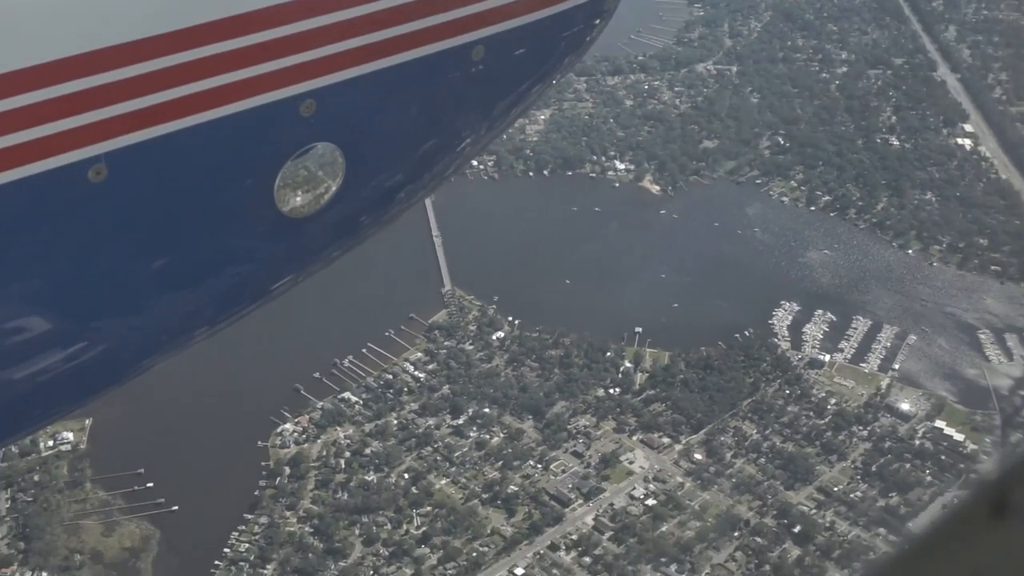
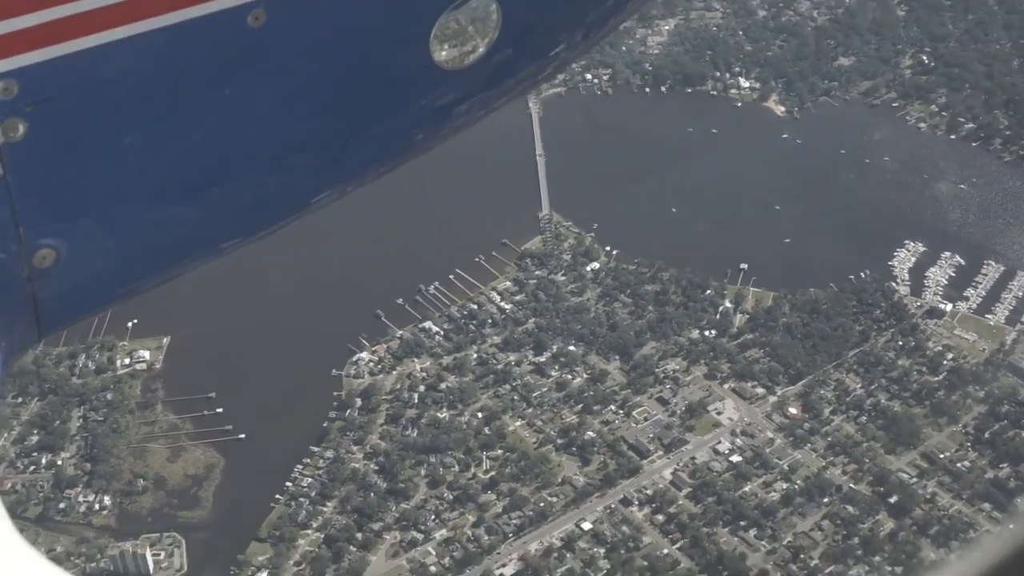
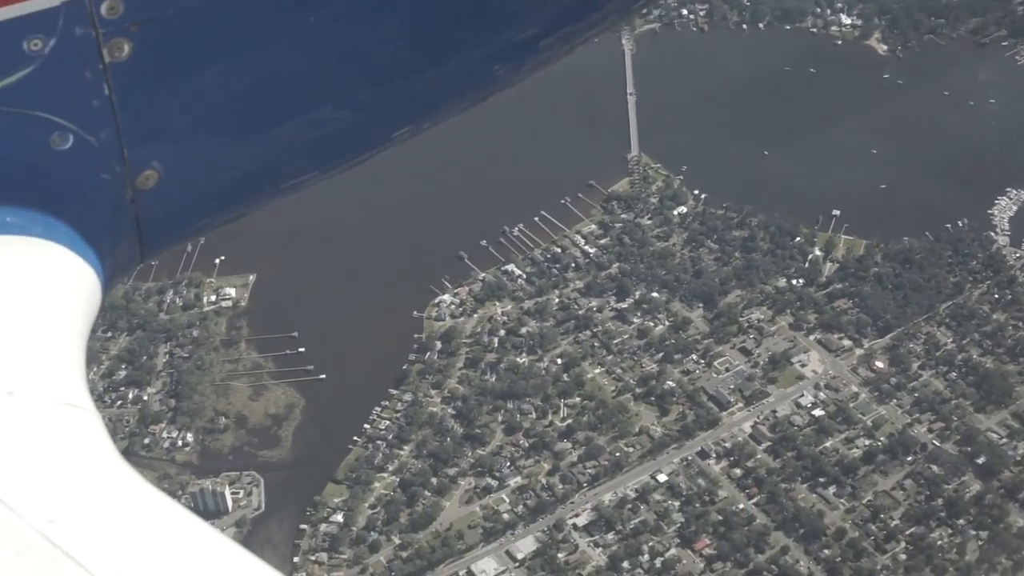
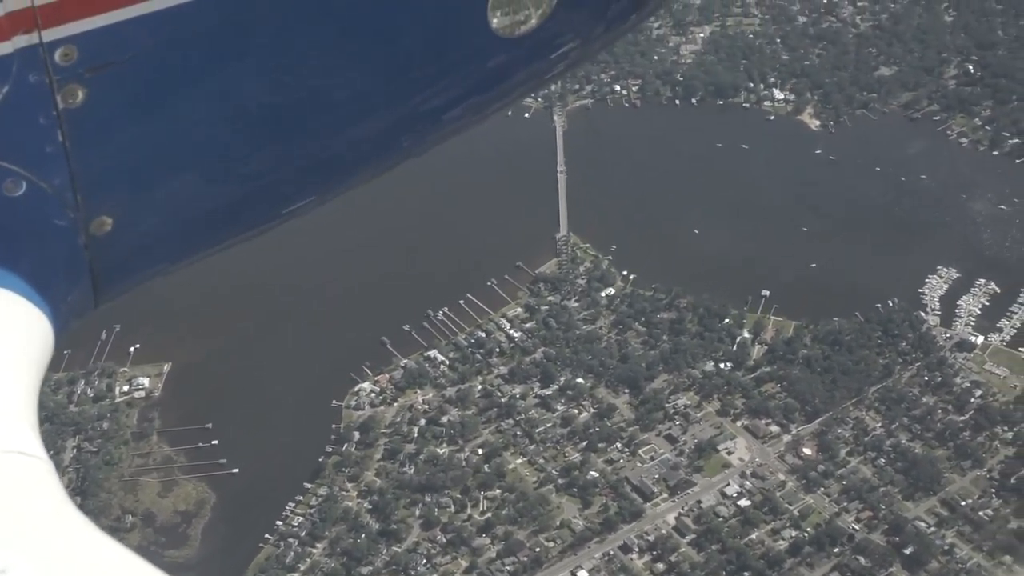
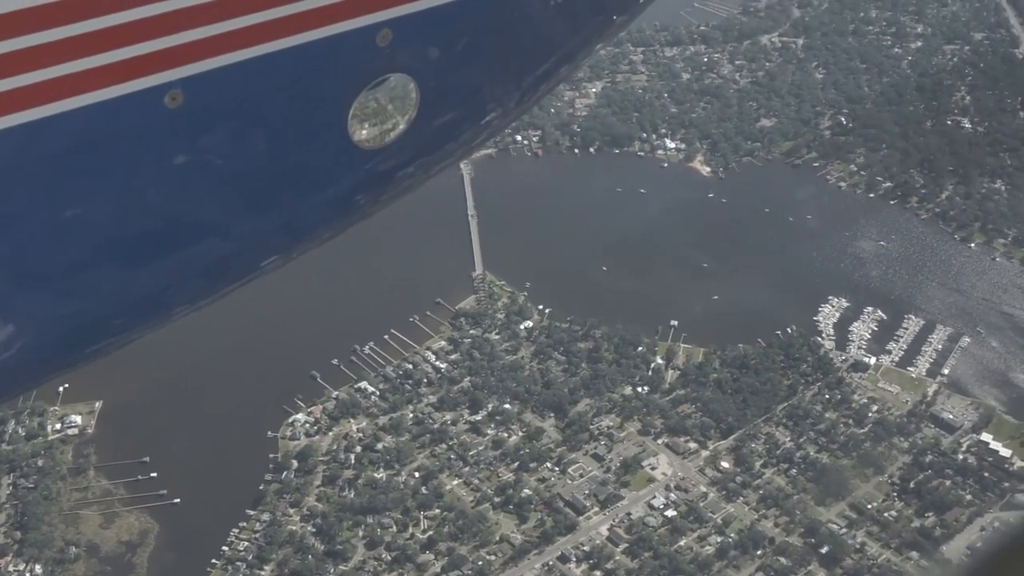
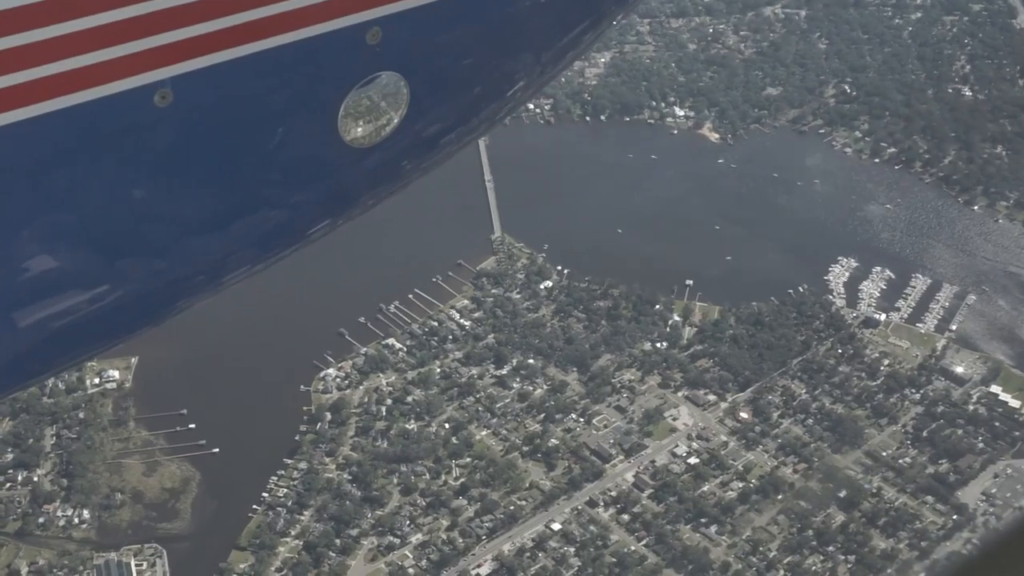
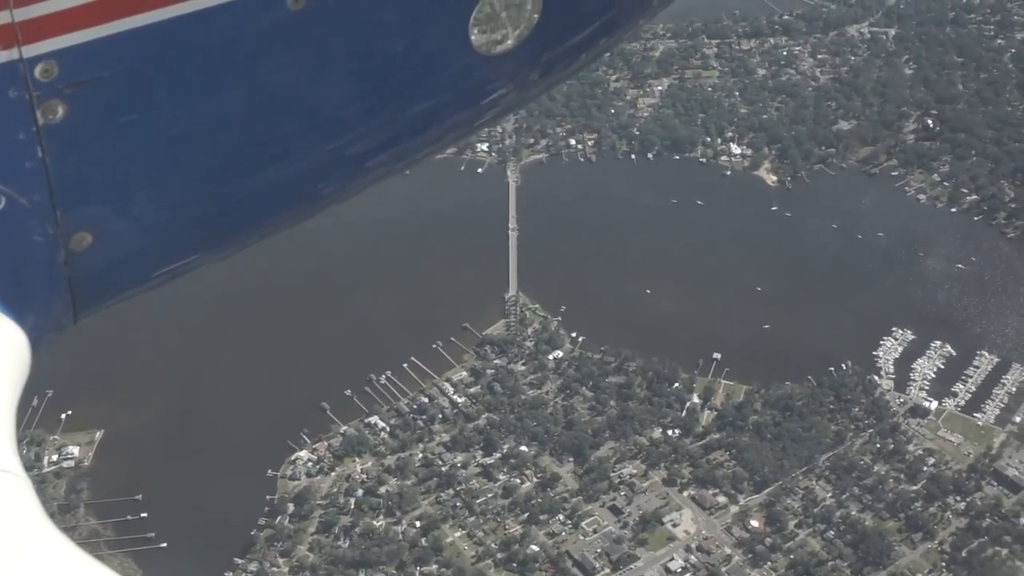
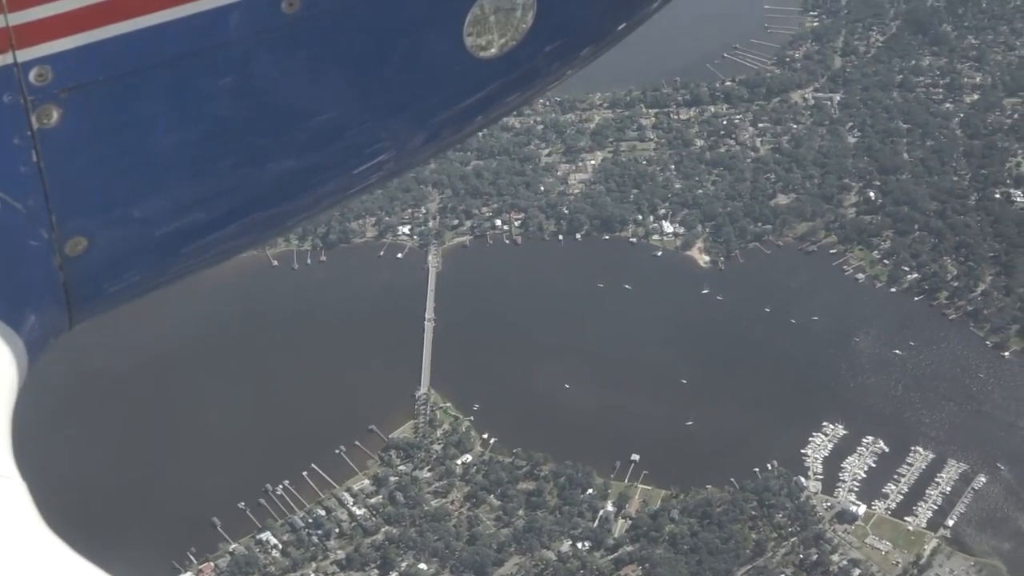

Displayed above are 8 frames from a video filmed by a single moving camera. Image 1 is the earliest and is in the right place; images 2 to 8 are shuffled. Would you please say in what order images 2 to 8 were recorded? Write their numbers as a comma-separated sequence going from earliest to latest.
6, 5, 2, 3, 4, 7, 8
